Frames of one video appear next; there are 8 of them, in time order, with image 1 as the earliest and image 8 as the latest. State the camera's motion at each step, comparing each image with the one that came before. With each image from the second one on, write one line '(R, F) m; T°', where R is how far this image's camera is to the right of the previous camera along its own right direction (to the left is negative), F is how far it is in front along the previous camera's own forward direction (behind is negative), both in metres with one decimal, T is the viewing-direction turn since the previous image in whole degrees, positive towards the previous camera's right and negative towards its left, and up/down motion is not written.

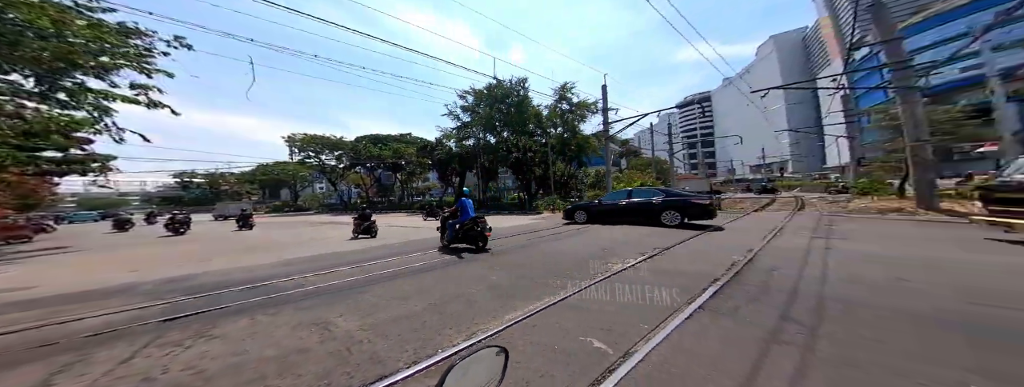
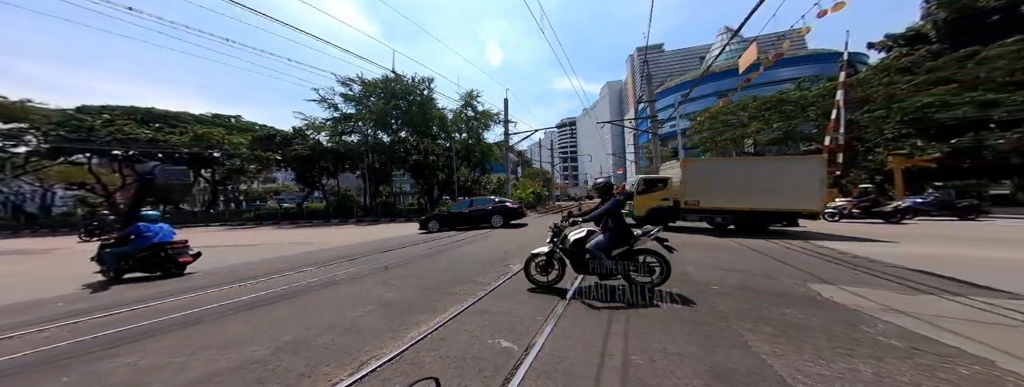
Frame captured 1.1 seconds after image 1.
(-0.8, +0.3) m; +26°
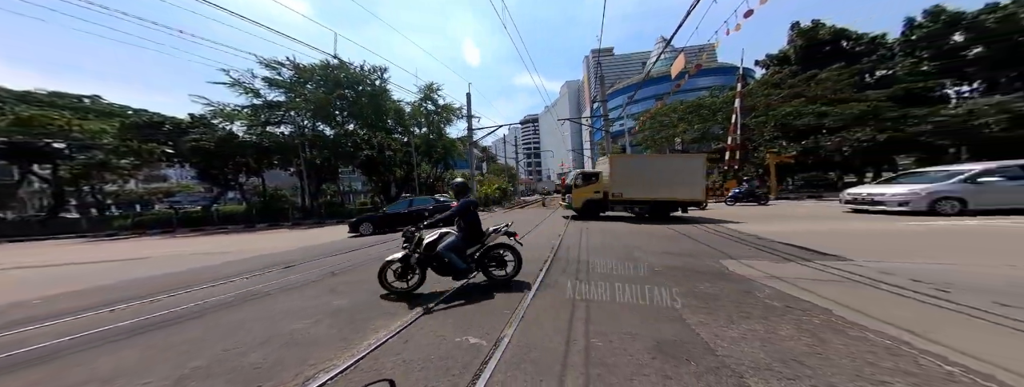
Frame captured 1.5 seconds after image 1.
(-0.1, +0.1) m; +8°
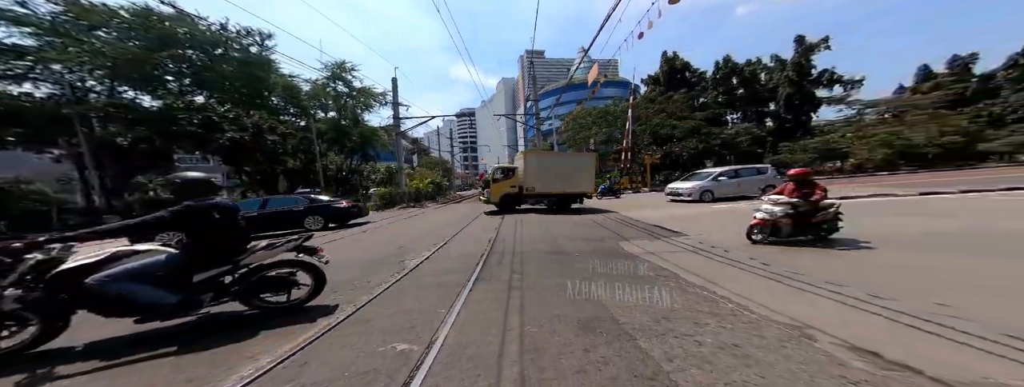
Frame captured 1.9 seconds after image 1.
(+0.2, +0.1) m; +14°
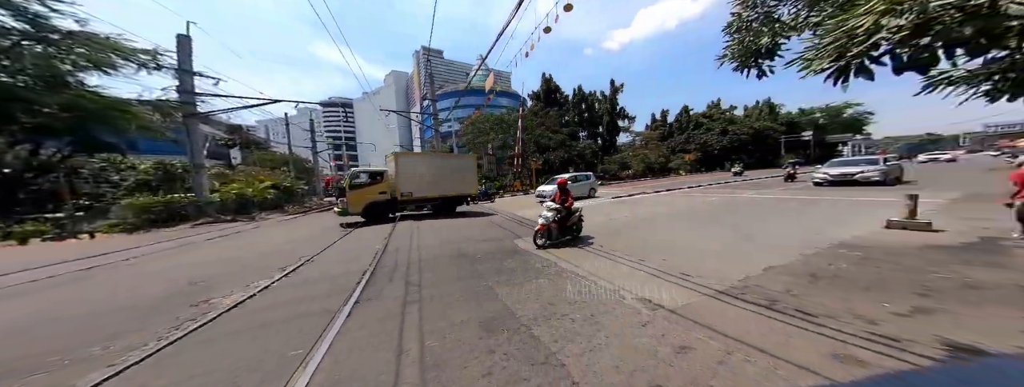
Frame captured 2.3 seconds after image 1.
(-0.1, +0.3) m; +23°
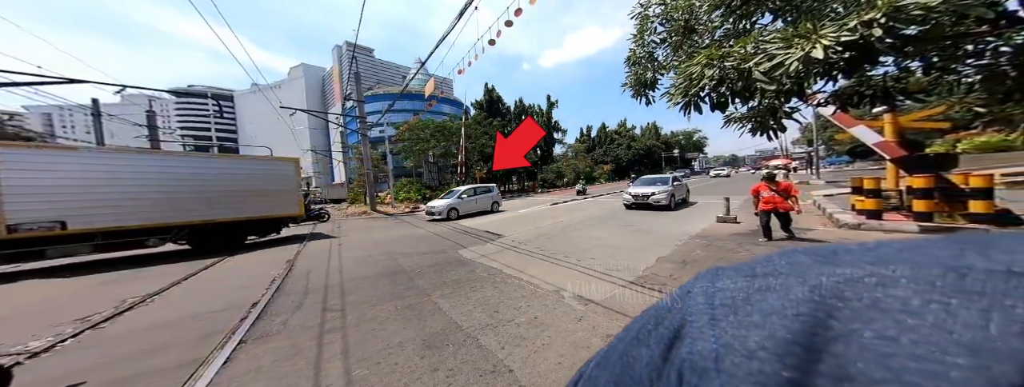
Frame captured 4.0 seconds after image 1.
(-0.8, 0.0) m; +15°
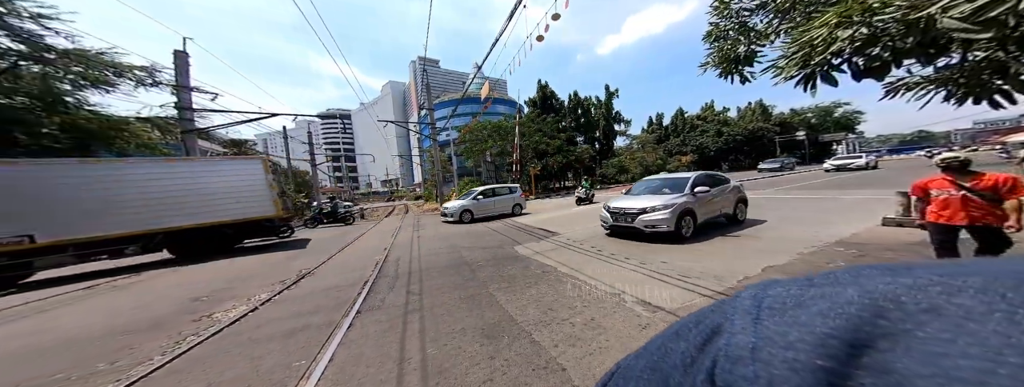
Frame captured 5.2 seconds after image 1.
(+0.7, +0.1) m; -14°
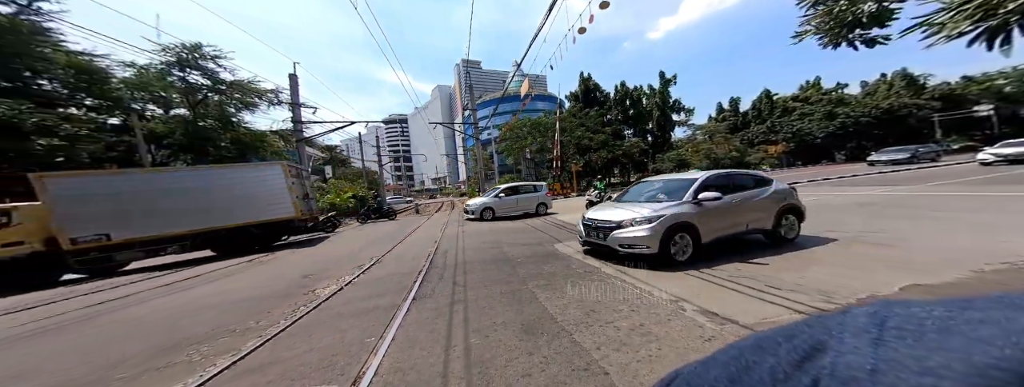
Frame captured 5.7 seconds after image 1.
(+0.3, 0.0) m; -10°
